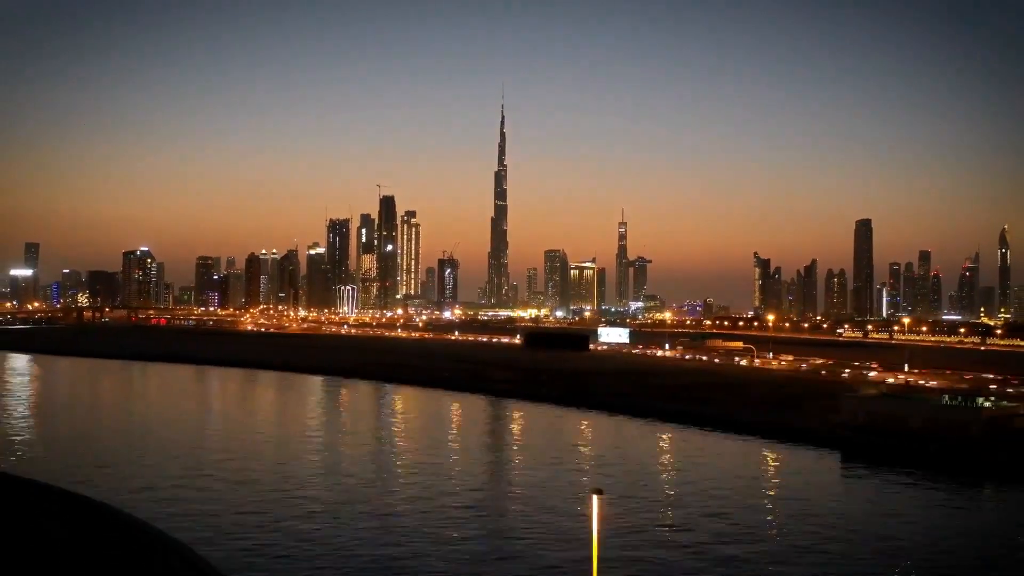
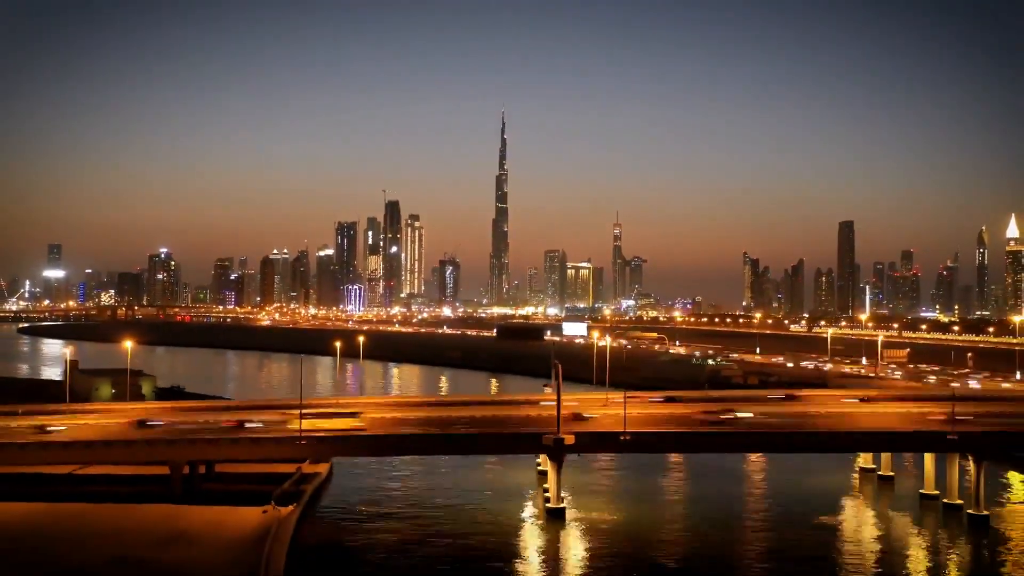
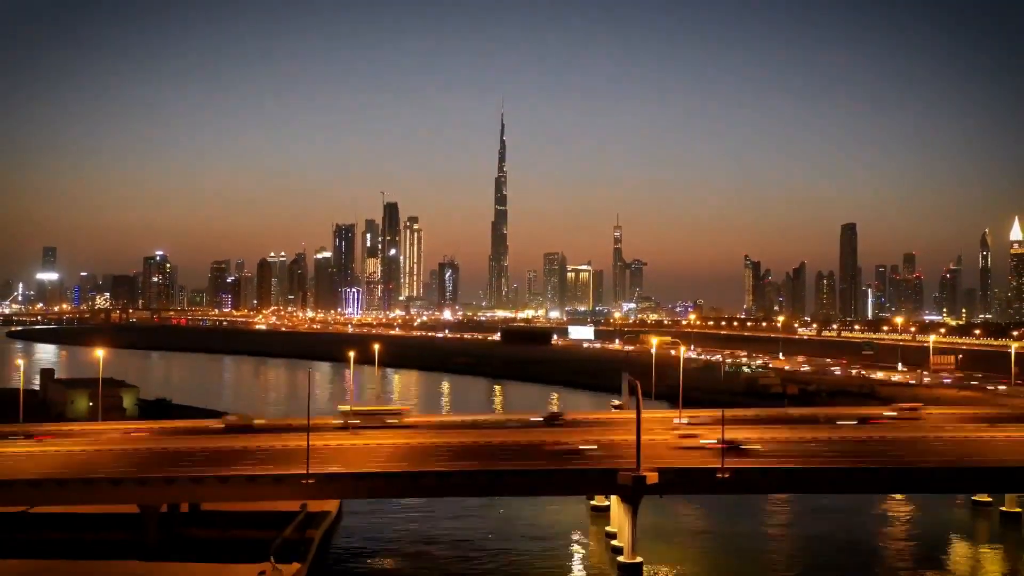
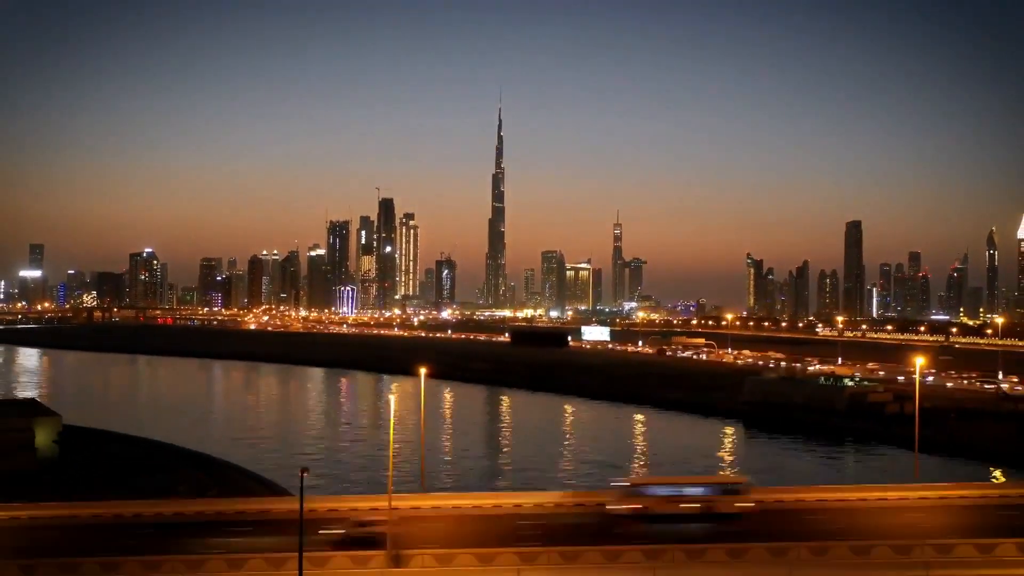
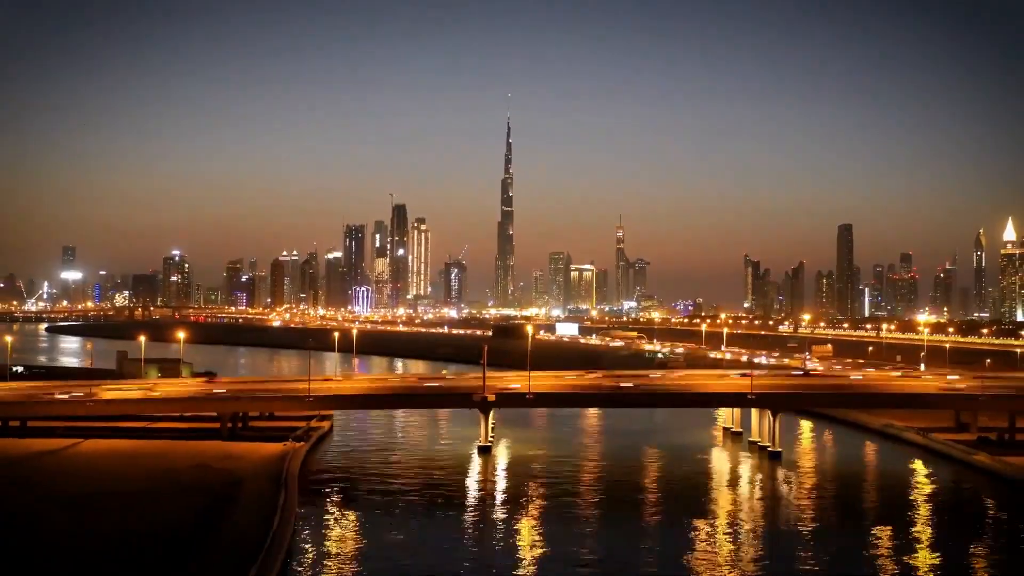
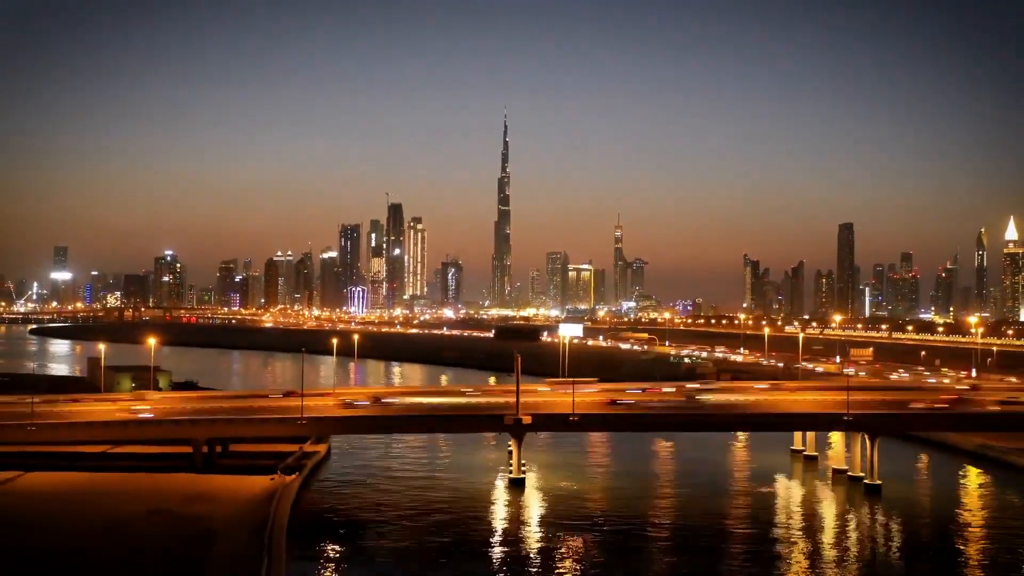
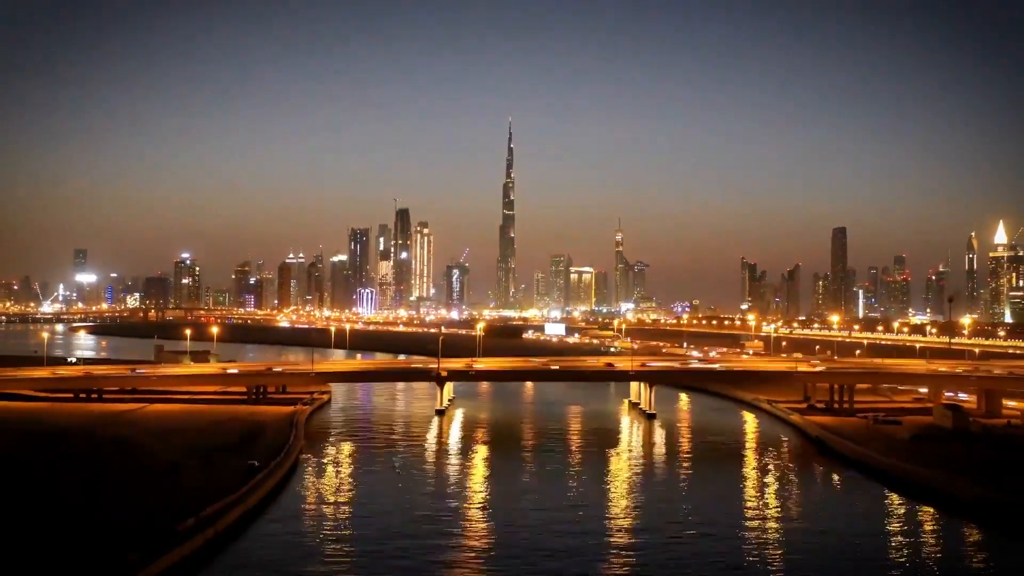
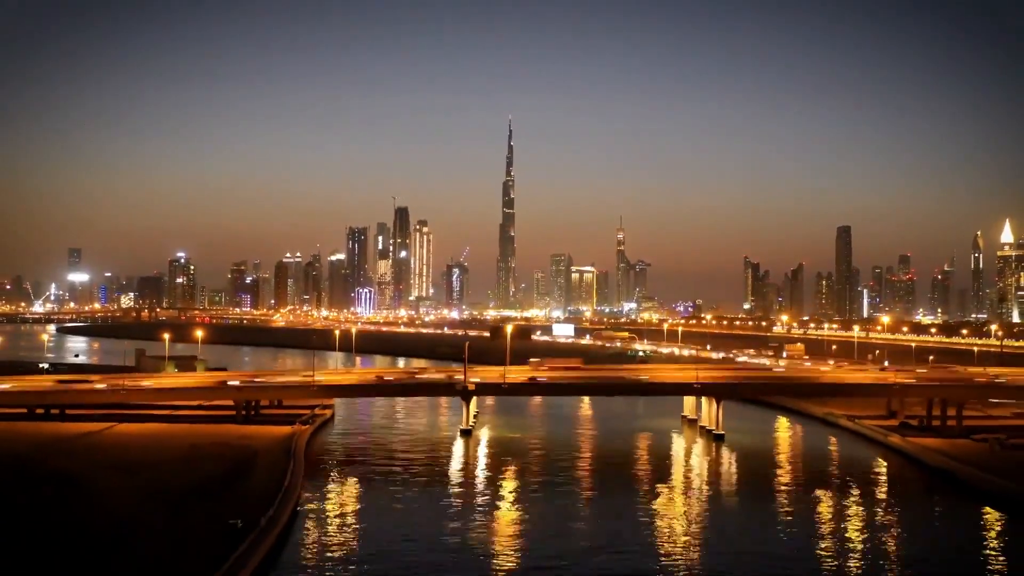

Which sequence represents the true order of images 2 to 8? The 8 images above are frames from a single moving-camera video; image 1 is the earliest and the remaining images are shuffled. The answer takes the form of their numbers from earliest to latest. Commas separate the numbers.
4, 3, 2, 6, 5, 8, 7
